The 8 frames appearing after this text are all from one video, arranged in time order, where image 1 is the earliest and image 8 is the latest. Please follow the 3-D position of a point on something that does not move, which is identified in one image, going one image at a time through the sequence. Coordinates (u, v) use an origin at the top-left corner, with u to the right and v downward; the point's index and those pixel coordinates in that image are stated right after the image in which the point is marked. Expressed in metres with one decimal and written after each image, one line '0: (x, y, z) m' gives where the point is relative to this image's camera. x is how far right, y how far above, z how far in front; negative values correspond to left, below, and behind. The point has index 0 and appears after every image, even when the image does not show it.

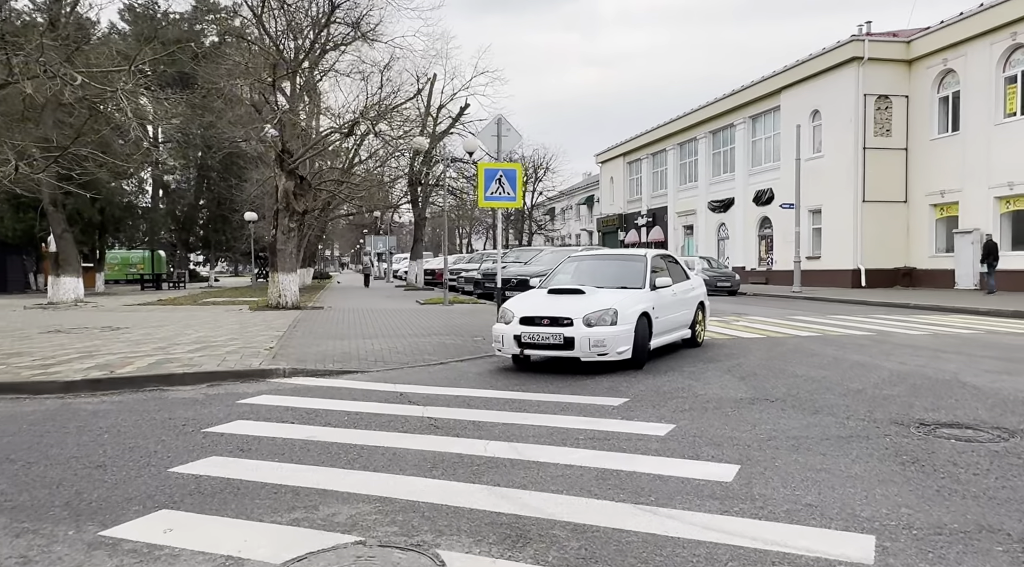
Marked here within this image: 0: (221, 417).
0: (-2.7, -1.2, +7.2) m
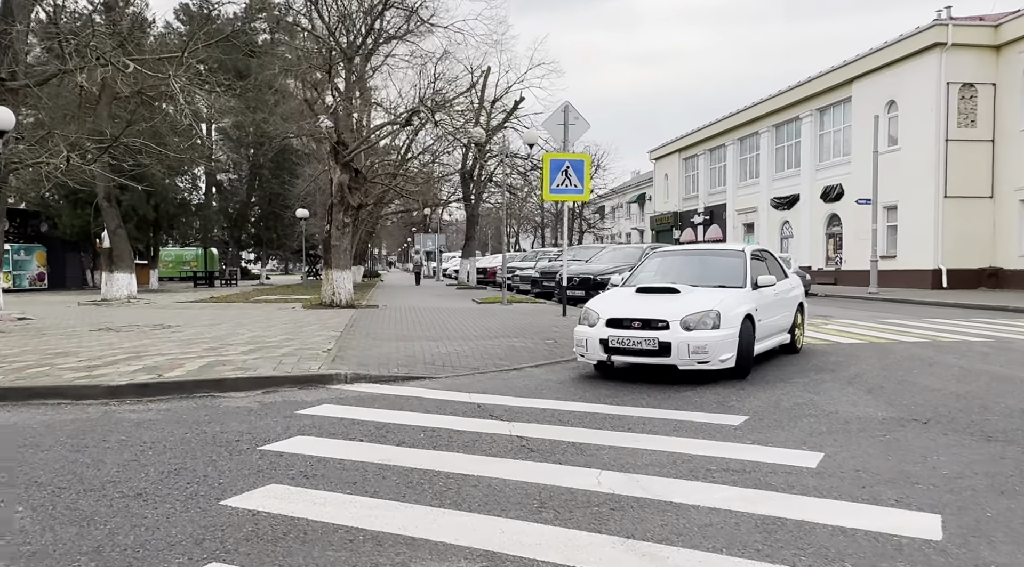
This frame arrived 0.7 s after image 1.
0: (-1.9, -1.2, +6.3) m
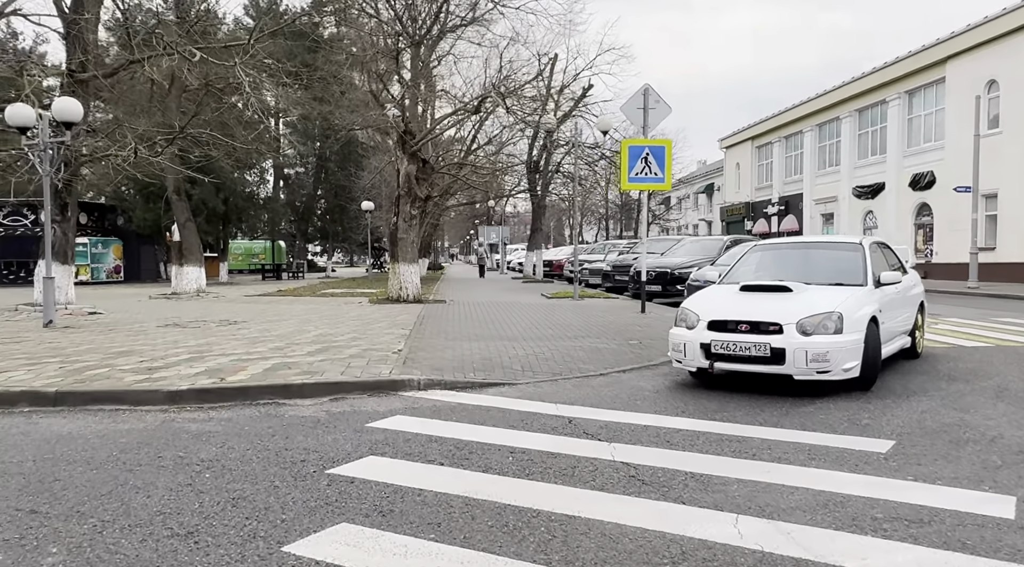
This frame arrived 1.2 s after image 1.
0: (-1.2, -1.2, +5.5) m
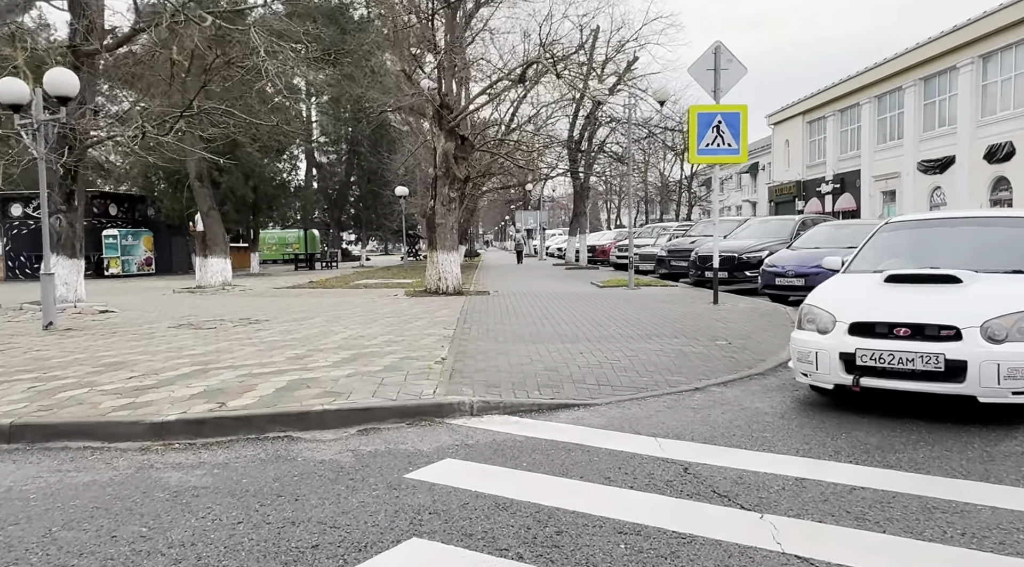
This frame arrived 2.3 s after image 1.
0: (-0.7, -1.2, +3.9) m
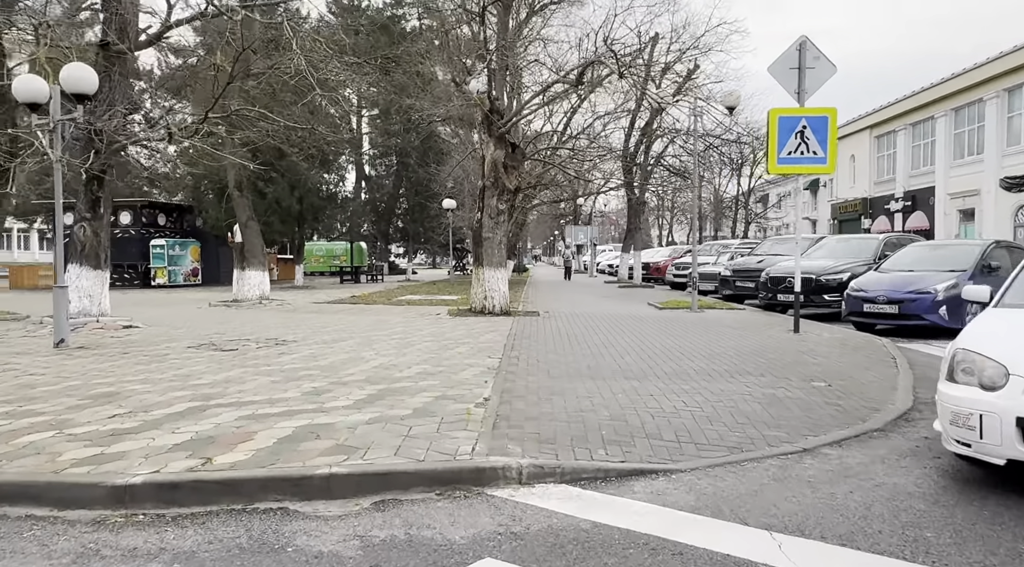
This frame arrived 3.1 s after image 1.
0: (-0.4, -1.3, +2.5) m
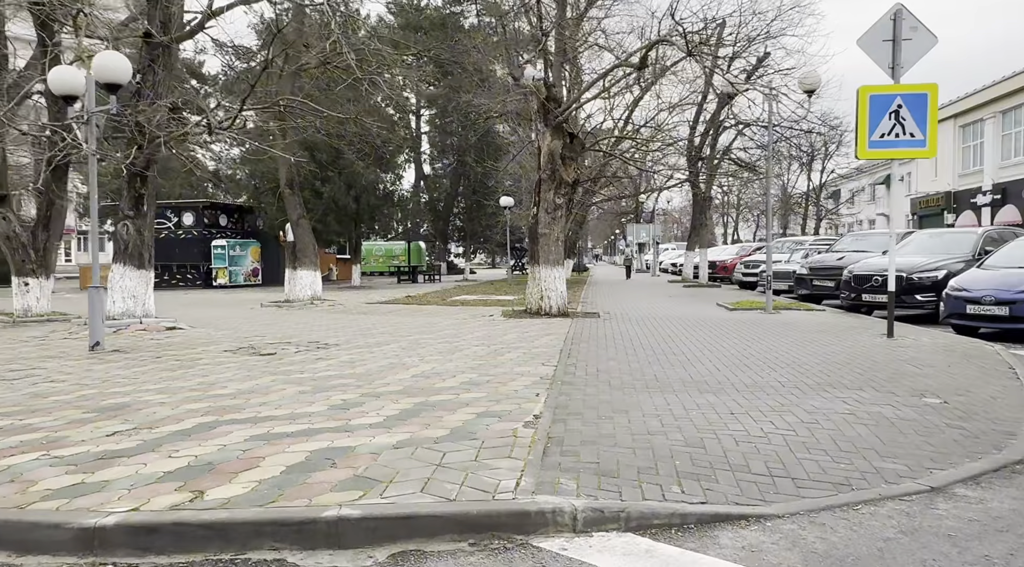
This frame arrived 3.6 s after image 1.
0: (-0.3, -1.3, +1.6) m
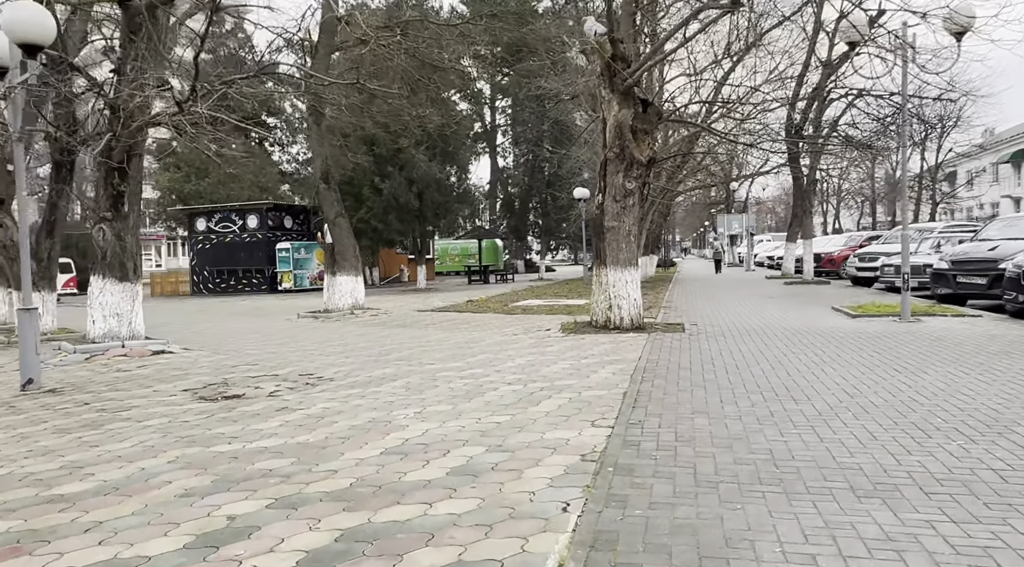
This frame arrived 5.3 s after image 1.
0: (-0.8, -1.5, -1.1) m
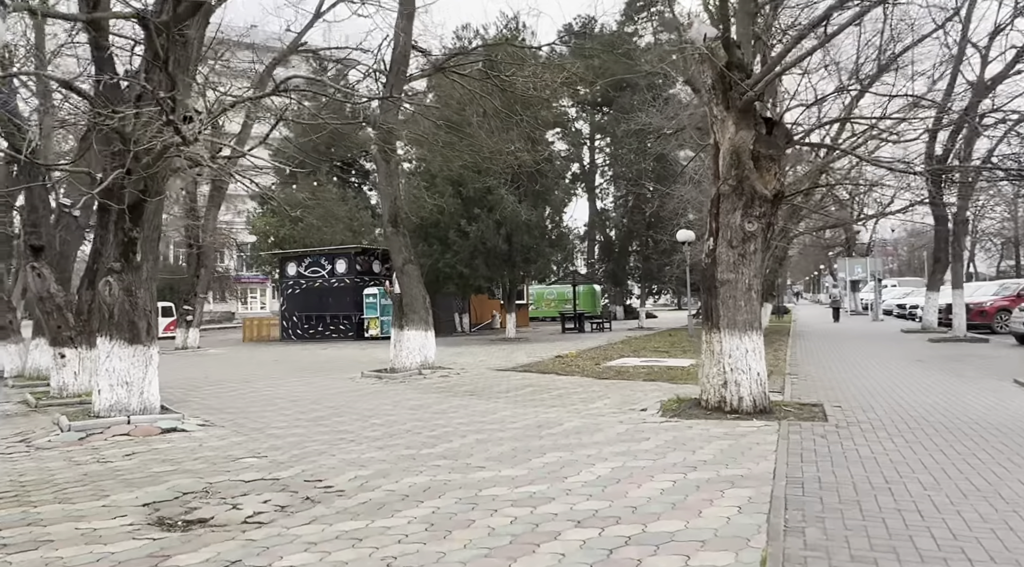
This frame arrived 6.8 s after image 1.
0: (-1.5, -1.6, -3.3) m
